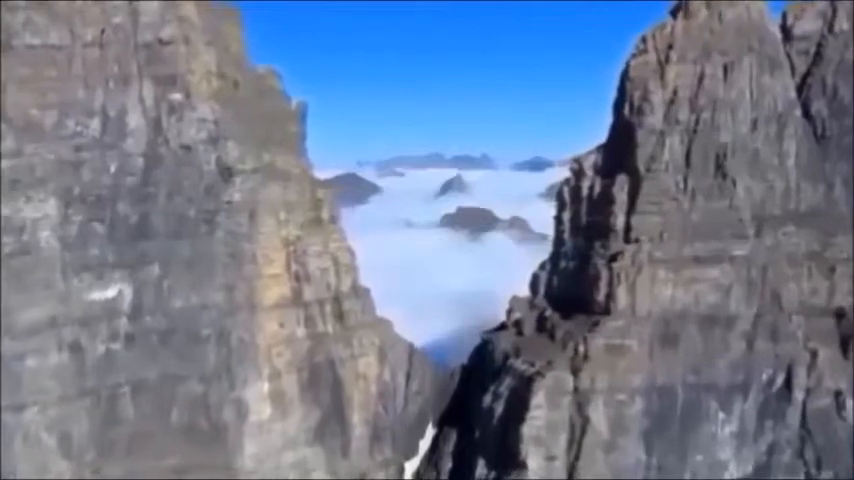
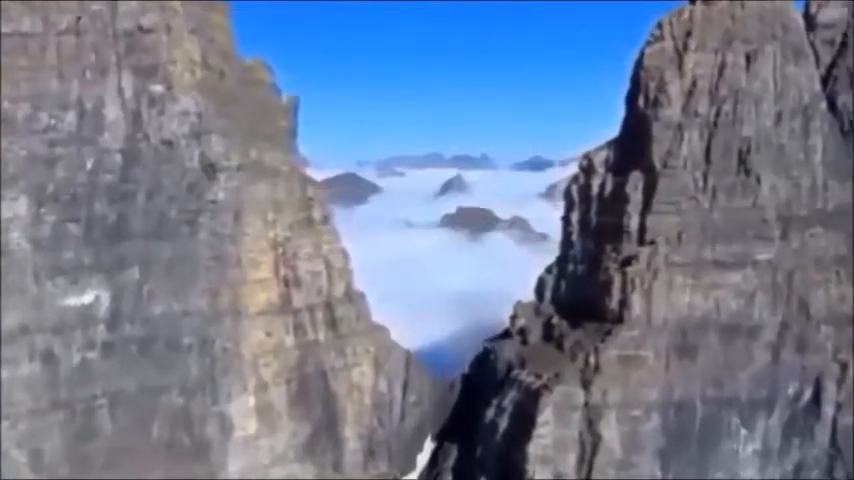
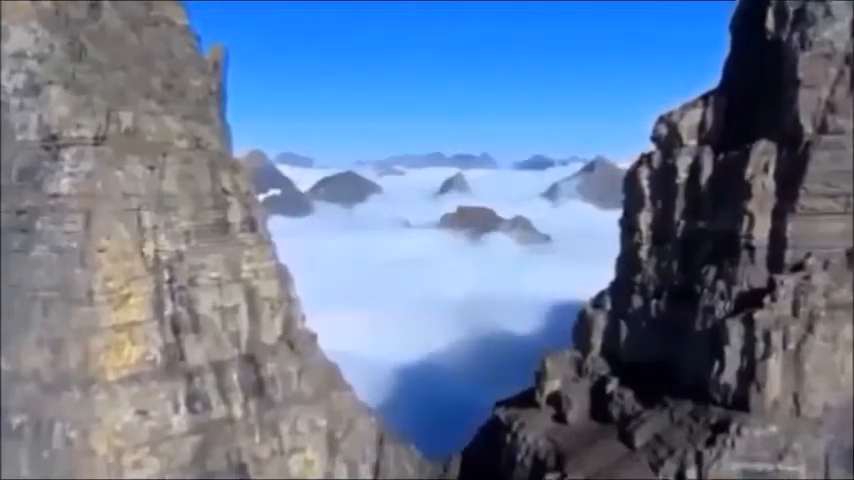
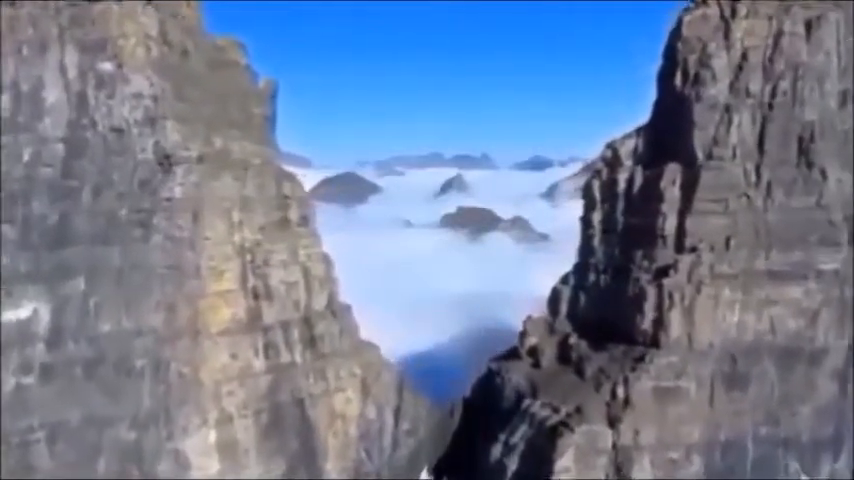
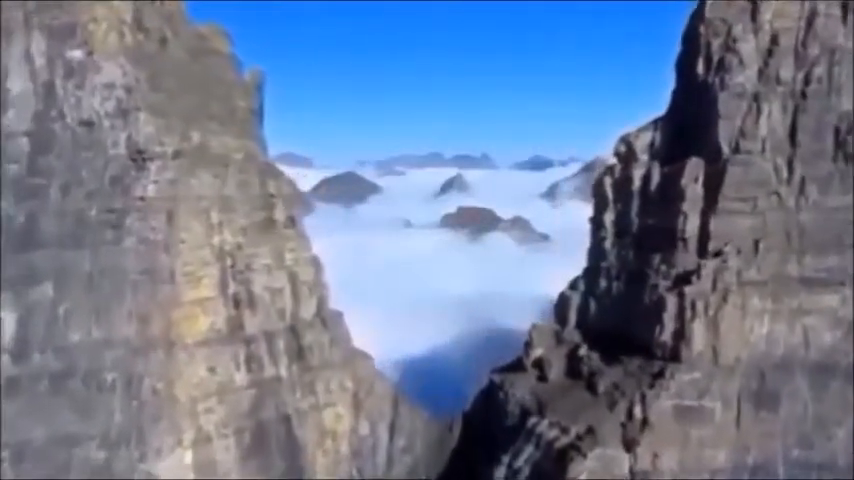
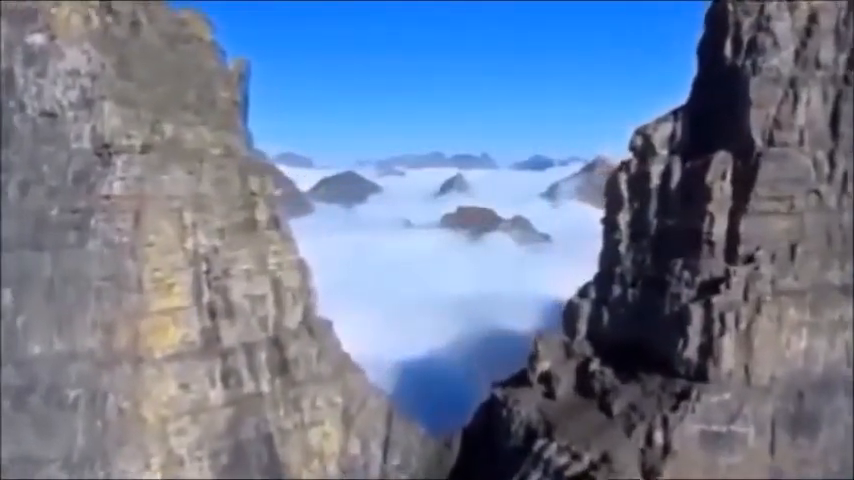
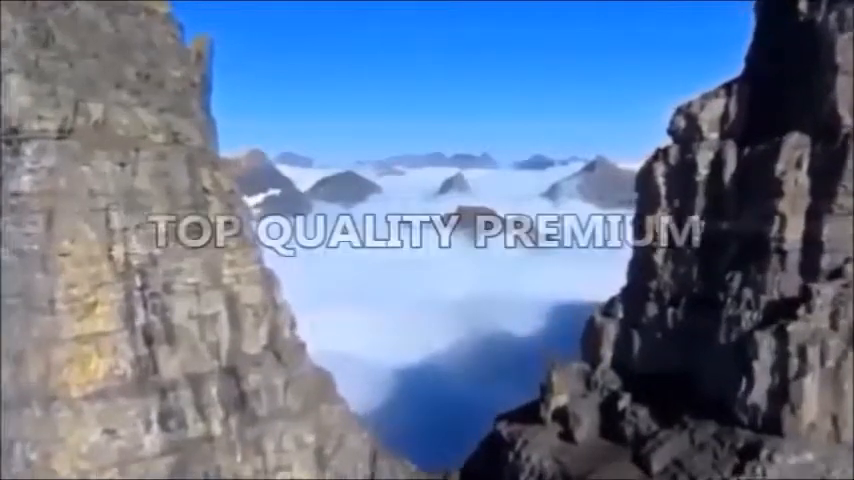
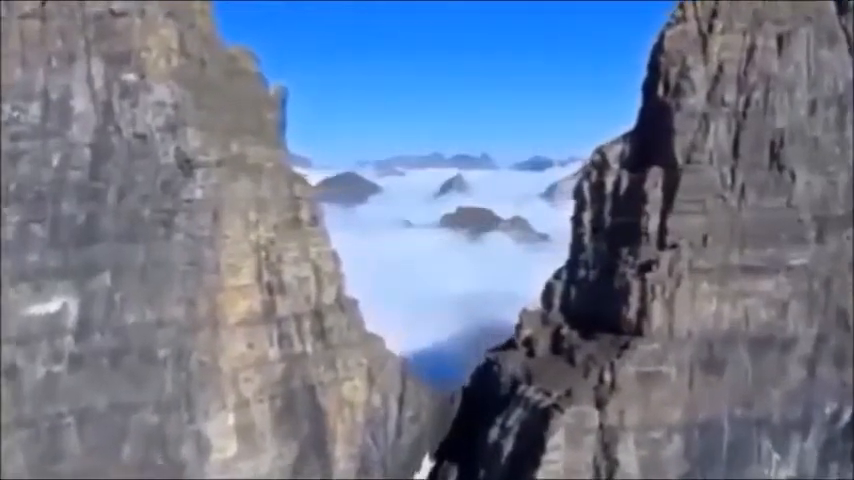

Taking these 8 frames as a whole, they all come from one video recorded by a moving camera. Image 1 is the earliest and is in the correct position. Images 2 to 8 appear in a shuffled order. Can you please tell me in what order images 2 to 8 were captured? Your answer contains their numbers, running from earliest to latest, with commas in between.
2, 8, 4, 5, 6, 3, 7
